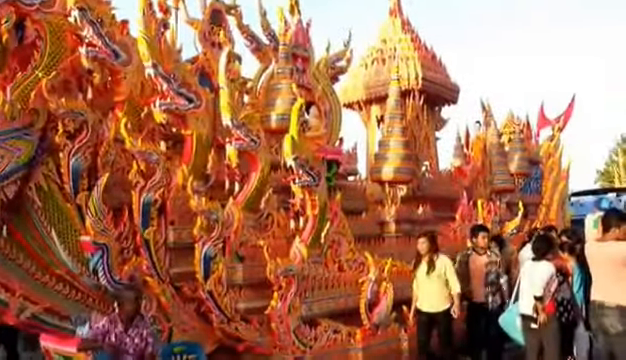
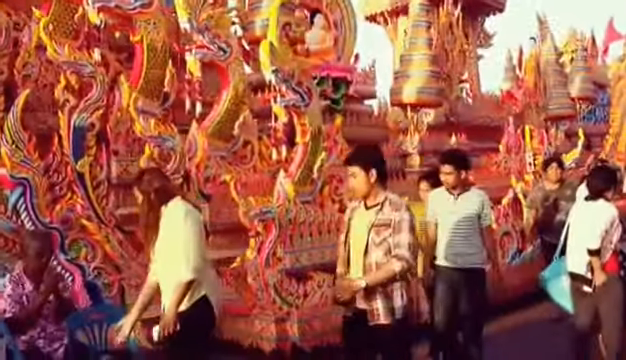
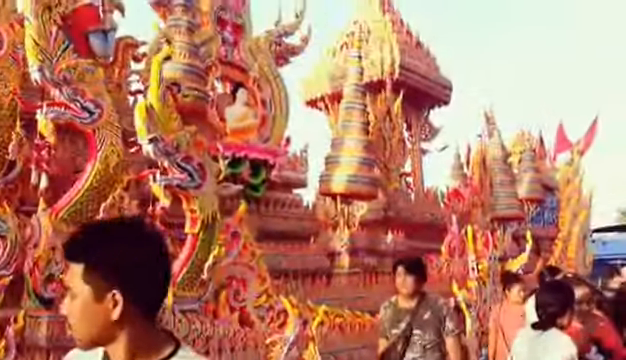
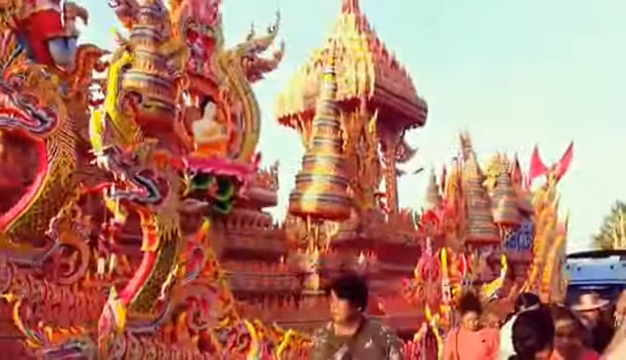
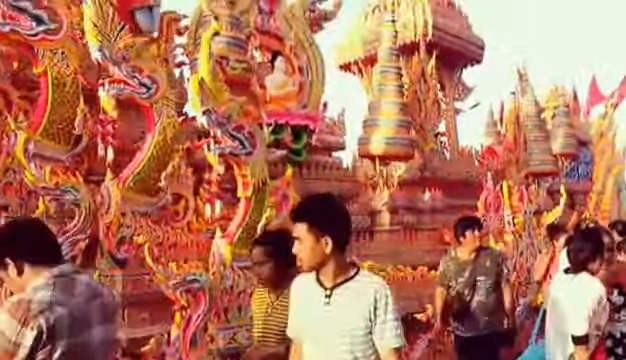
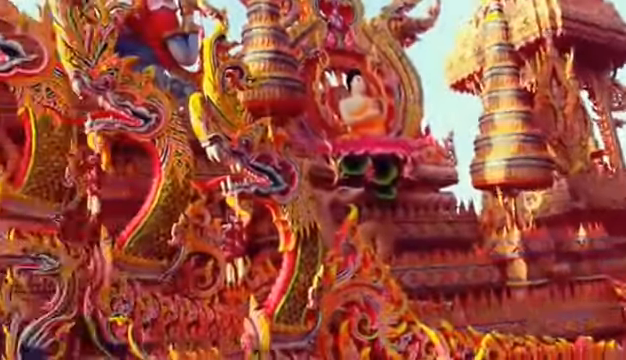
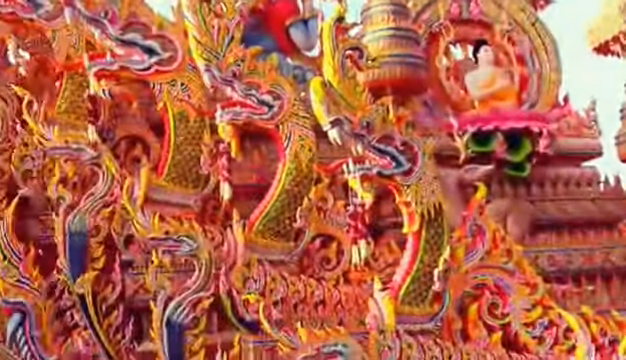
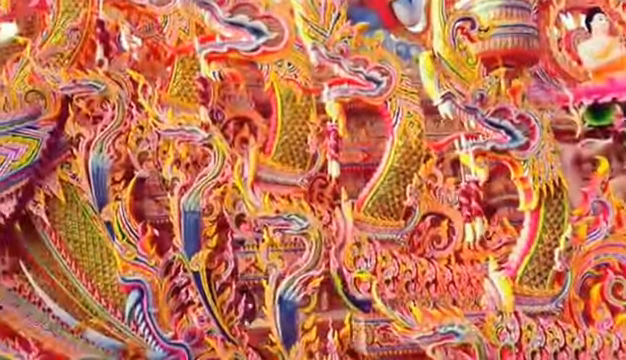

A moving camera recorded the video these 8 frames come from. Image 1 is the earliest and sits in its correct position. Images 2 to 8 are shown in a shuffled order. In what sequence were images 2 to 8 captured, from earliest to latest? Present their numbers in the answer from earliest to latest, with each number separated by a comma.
2, 5, 3, 4, 6, 7, 8
